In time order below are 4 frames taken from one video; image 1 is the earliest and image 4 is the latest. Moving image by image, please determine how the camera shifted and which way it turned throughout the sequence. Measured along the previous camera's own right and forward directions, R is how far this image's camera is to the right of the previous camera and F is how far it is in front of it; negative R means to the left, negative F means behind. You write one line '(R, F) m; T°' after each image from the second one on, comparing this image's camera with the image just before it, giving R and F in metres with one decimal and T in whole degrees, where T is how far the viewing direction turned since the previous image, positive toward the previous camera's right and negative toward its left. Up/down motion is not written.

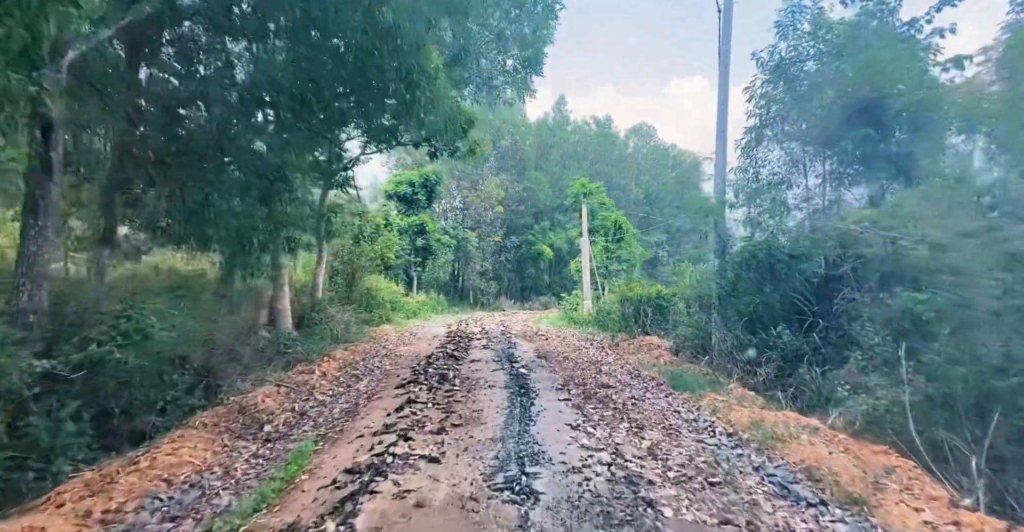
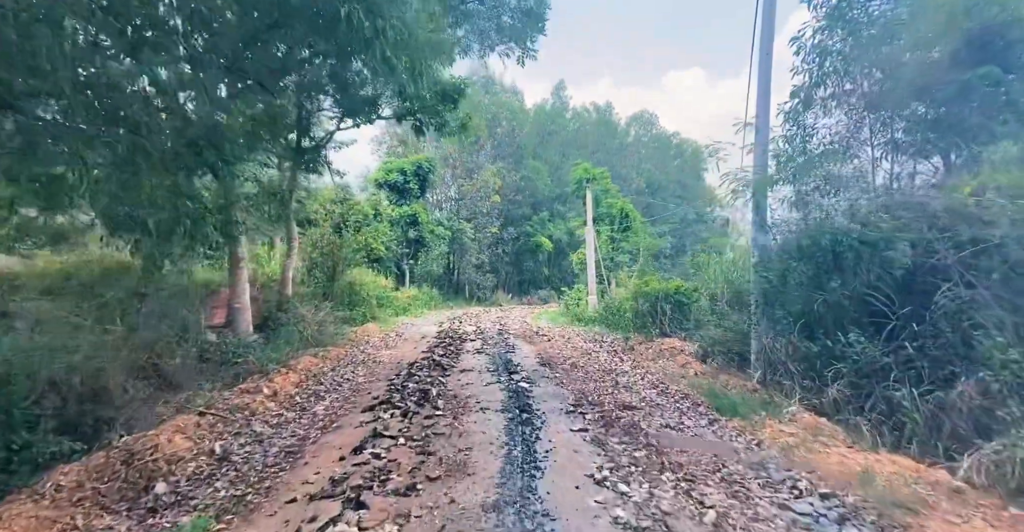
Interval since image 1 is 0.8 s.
(0.0, +1.9) m; 0°
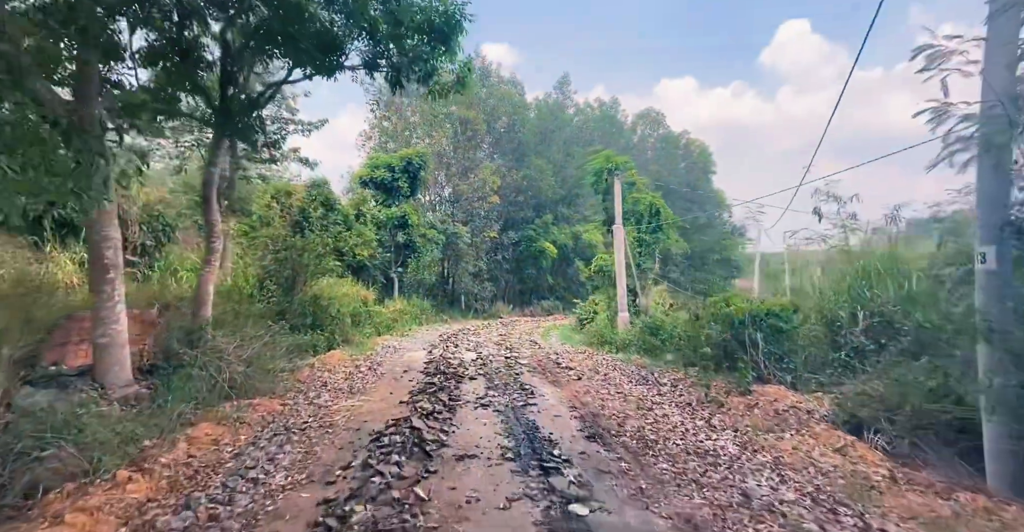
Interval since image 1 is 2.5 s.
(-0.3, +4.0) m; 0°
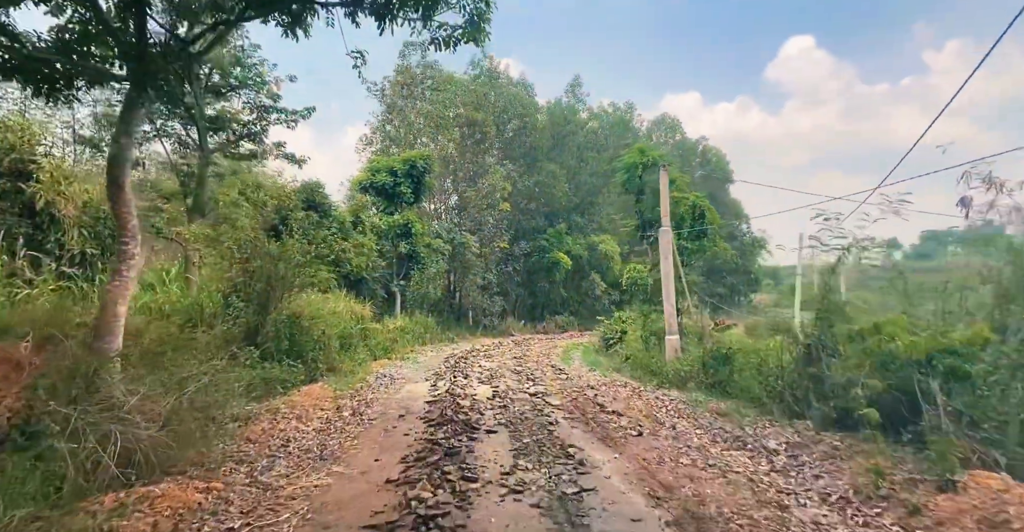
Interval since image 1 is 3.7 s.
(-0.4, +2.9) m; -1°
